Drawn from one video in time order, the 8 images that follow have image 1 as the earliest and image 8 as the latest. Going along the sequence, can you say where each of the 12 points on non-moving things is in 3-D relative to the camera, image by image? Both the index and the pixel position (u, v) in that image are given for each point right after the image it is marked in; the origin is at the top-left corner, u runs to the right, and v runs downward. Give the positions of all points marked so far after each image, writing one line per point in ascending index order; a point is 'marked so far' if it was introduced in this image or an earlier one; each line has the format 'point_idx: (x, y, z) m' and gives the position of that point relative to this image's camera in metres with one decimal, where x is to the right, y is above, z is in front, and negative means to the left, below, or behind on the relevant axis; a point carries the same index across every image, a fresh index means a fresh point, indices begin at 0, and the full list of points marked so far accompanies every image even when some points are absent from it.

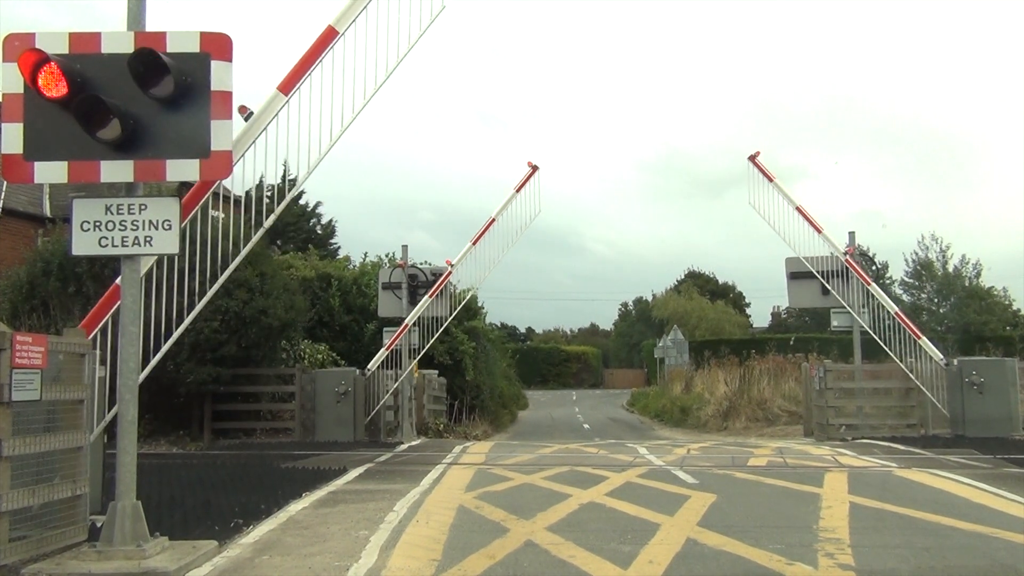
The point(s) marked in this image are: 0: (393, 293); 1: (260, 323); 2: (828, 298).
0: (-2.0, -0.1, +16.6) m
1: (-3.7, -0.5, +14.9) m
2: (+5.0, -0.2, +16.0) m
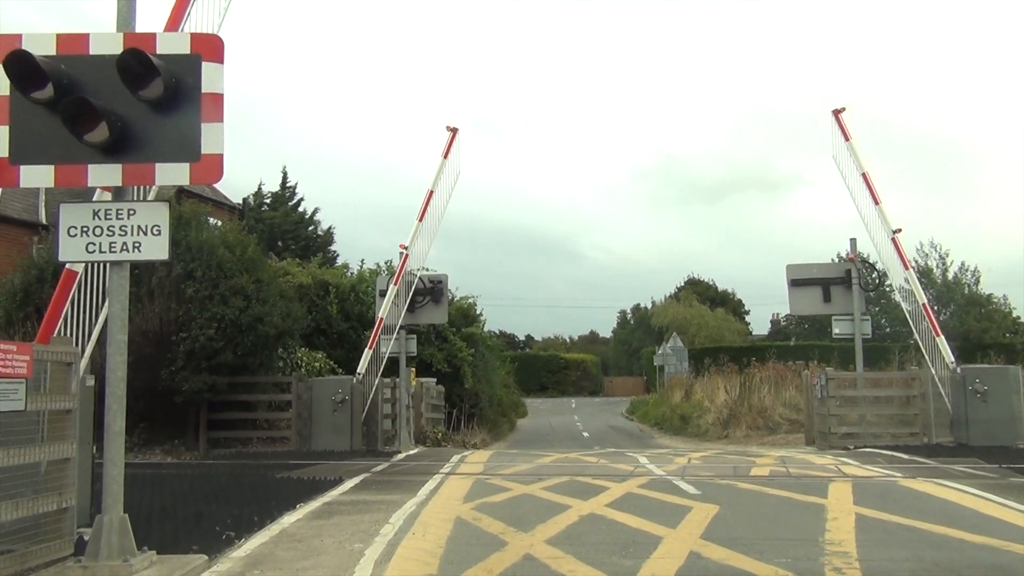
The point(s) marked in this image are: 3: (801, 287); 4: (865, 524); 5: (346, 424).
0: (-2.0, -0.2, +16.5) m
1: (-3.7, -0.6, +14.7) m
2: (+5.0, -0.3, +15.9) m
3: (+4.6, 0.0, +15.9) m
4: (+2.4, -1.6, +6.8) m
5: (-2.5, -2.0, +14.9) m
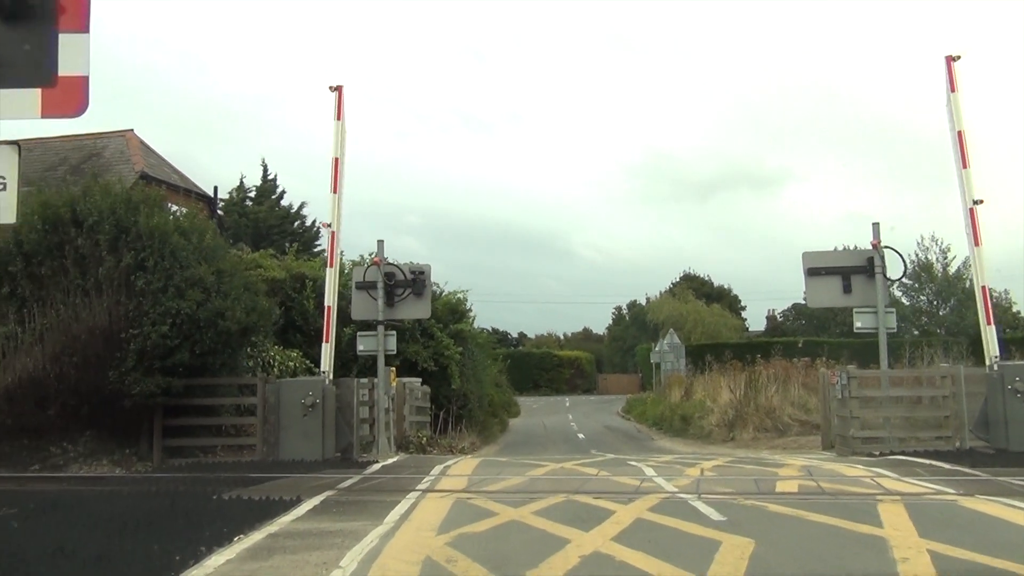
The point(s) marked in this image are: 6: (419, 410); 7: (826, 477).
0: (-2.1, -0.1, +15.0) m
1: (-3.9, -0.5, +13.3) m
2: (+4.9, -0.1, +14.4) m
3: (+4.4, +0.2, +14.5) m
4: (+2.3, -1.5, +5.3) m
5: (-2.6, -1.9, +13.5) m
6: (-1.8, -2.3, +19.3) m
7: (+3.1, -1.8, +9.8) m
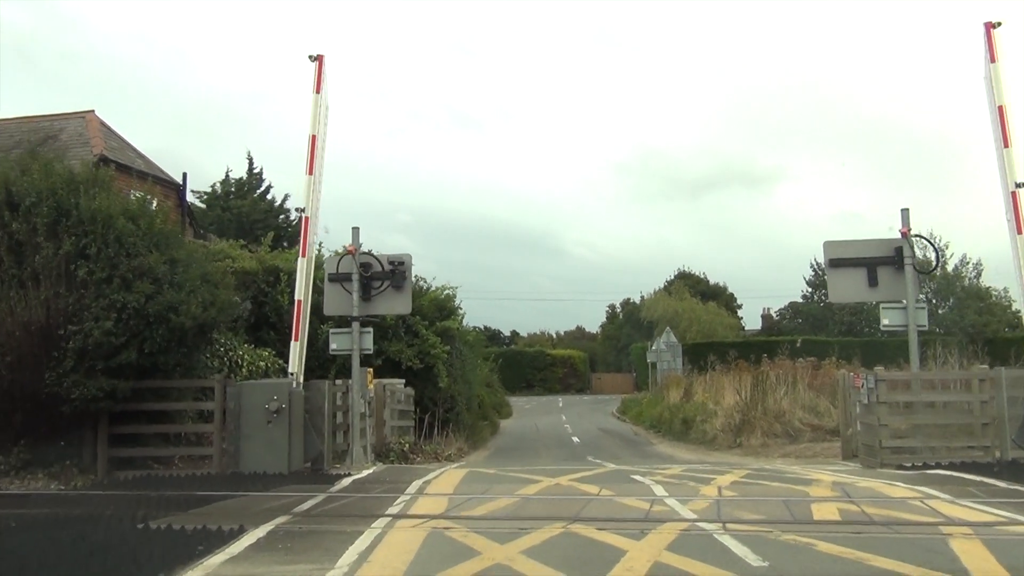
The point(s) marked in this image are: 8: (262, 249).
0: (-2.3, 0.0, +13.5) m
1: (-4.0, -0.4, +11.8) m
2: (+4.7, -0.1, +13.0) m
3: (+4.3, +0.2, +13.1) m
4: (+2.2, -1.4, +3.9) m
5: (-2.8, -1.8, +12.0) m
6: (-2.0, -2.2, +17.8) m
7: (+3.0, -1.8, +8.4) m
8: (-4.9, +0.8, +19.6) m
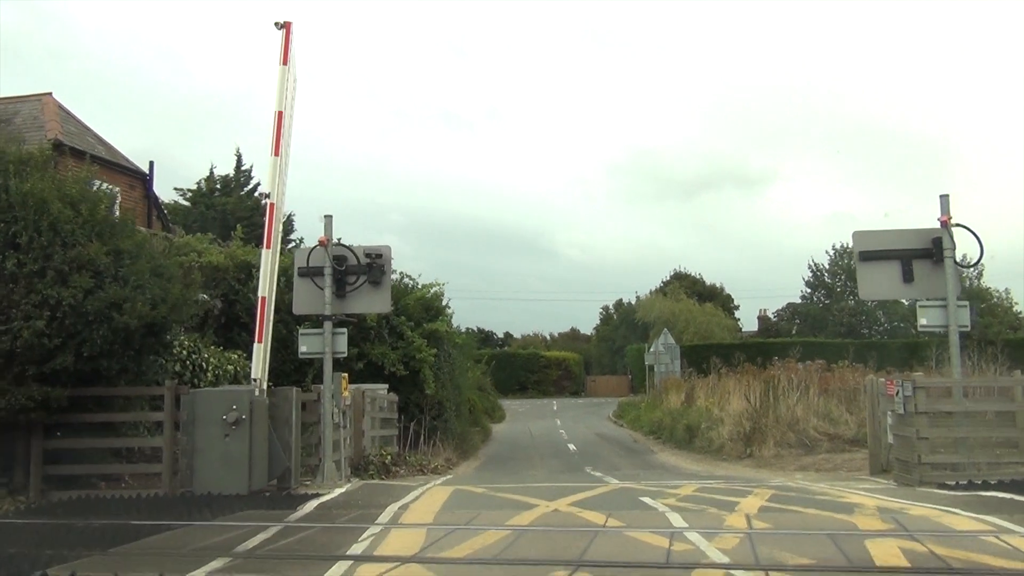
0: (-2.4, +0.1, +12.1) m
1: (-4.1, -0.4, +10.3) m
2: (+4.6, 0.0, +11.6) m
3: (+4.2, +0.3, +11.7) m
4: (+2.2, -1.3, +2.5) m
5: (-2.8, -1.8, +10.5) m
6: (-2.1, -2.2, +16.4) m
7: (+2.9, -1.7, +7.0) m
8: (-5.0, +0.8, +18.2) m
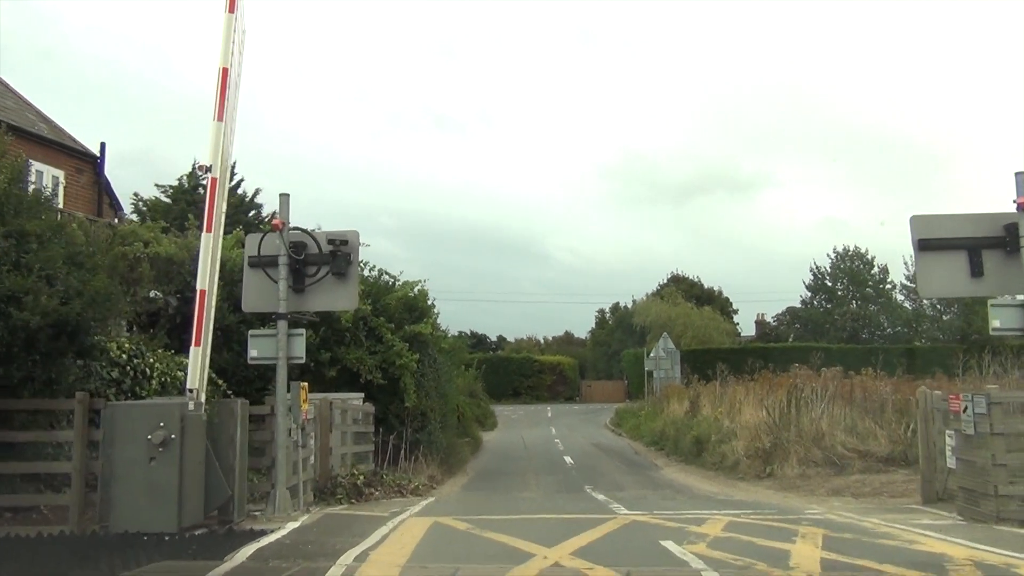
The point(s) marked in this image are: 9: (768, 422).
0: (-2.5, +0.2, +10.1) m
1: (-4.2, -0.3, +8.4) m
2: (+4.5, 0.0, +9.7) m
3: (+4.1, +0.3, +9.8) m
4: (+2.1, -1.2, +0.6) m
5: (-2.9, -1.7, +8.6) m
6: (-2.2, -2.1, +14.5) m
7: (+2.8, -1.6, +5.1) m
8: (-5.1, +0.9, +16.2) m
9: (+4.3, -2.2, +17.0) m
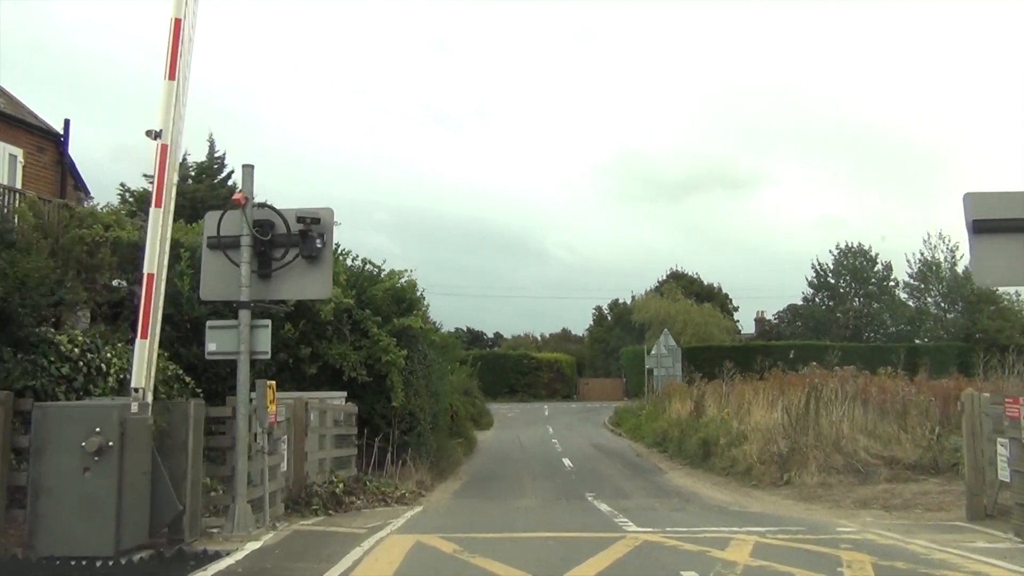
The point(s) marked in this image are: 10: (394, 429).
0: (-2.5, +0.3, +8.9) m
1: (-4.2, -0.1, +7.1) m
2: (+4.5, +0.1, +8.5) m
3: (+4.1, +0.4, +8.6) m
4: (+2.1, -1.2, -0.7) m
5: (-3.0, -1.5, +7.4) m
6: (-2.3, -2.0, +13.2) m
7: (+2.8, -1.5, +3.9) m
8: (-5.2, +1.0, +15.0) m
9: (+4.2, -2.1, +15.8) m
10: (-1.8, -2.2, +15.7) m
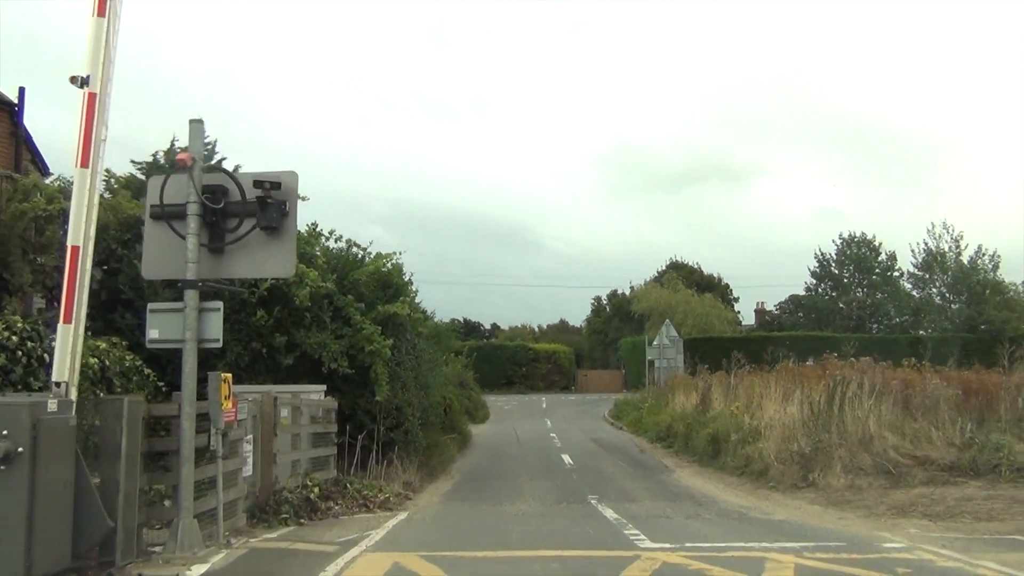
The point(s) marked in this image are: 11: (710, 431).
0: (-2.6, +0.5, +7.6) m
1: (-4.3, 0.0, +5.8) m
2: (+4.5, +0.3, +7.2) m
3: (+4.0, +0.6, +7.3) m
4: (+2.1, -1.1, -1.9) m
5: (-3.0, -1.4, +6.1) m
6: (-2.3, -1.8, +11.9) m
7: (+2.8, -1.4, +2.6) m
8: (-5.2, +1.3, +13.7) m
9: (+4.1, -1.9, +14.5) m
10: (-1.9, -2.0, +14.4) m
11: (+3.8, -2.7, +19.3) m
